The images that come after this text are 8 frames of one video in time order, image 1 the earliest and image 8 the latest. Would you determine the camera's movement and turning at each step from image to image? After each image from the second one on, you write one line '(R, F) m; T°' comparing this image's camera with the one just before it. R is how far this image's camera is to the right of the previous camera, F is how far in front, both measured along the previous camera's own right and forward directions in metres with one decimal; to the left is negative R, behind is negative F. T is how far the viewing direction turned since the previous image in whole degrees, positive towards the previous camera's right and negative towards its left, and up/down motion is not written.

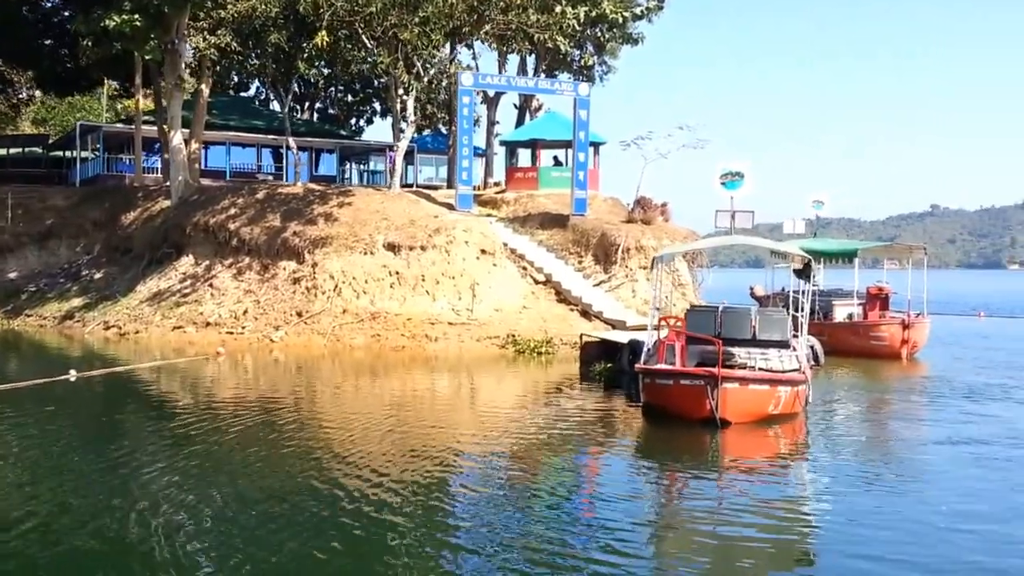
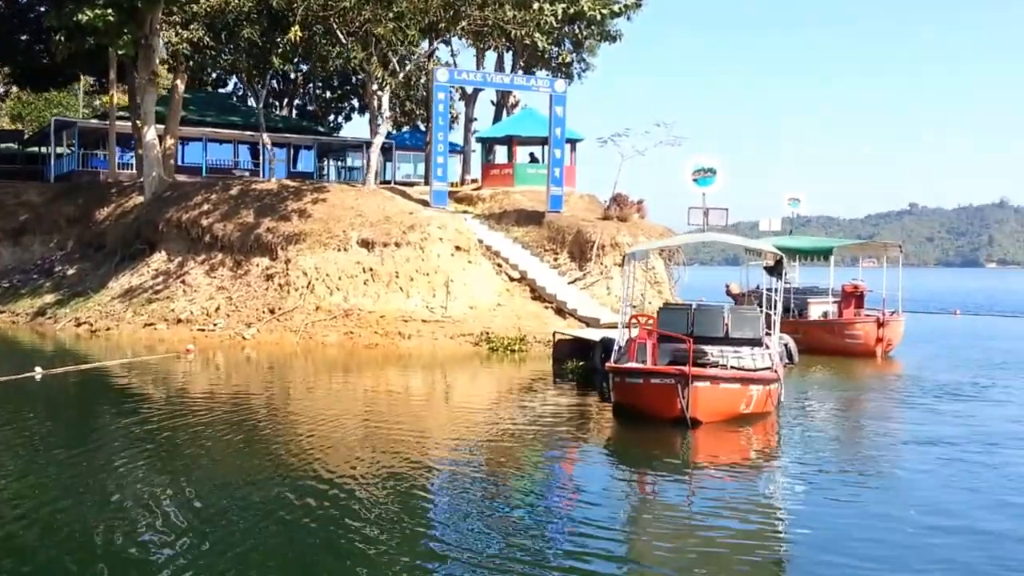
(+0.2, +0.2) m; +1°
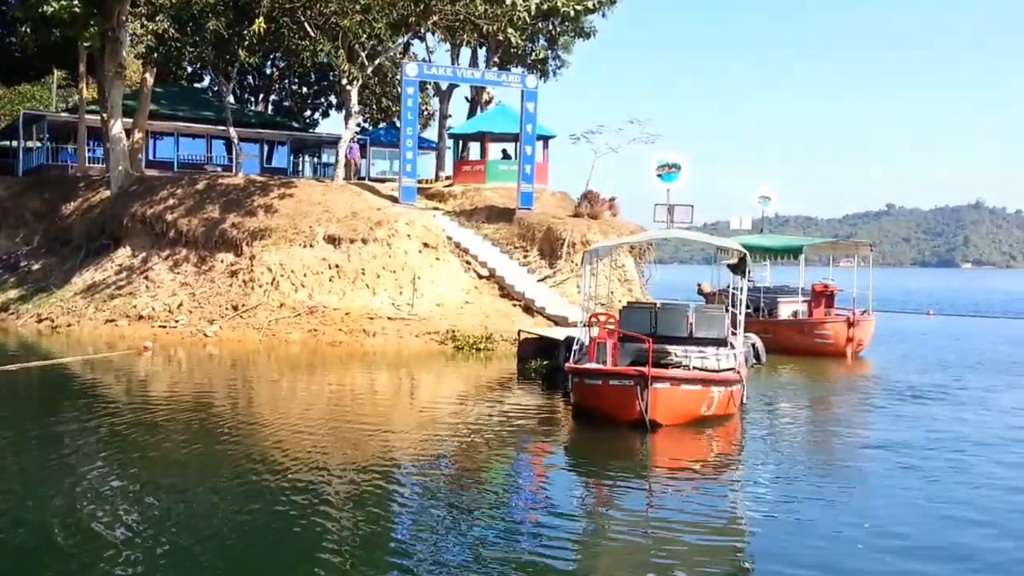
(+0.3, +0.3) m; +1°
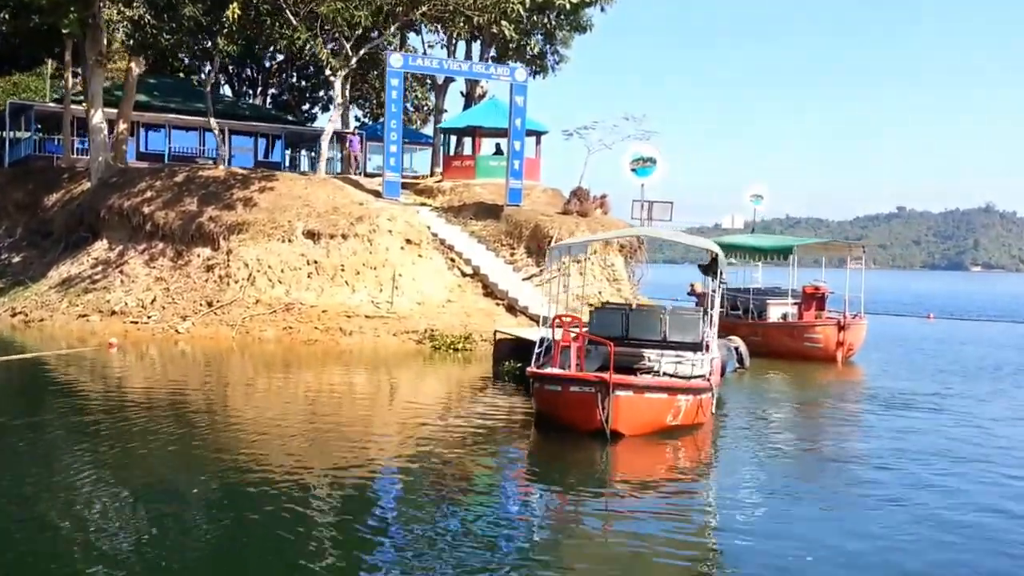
(+0.7, +0.9) m; 0°
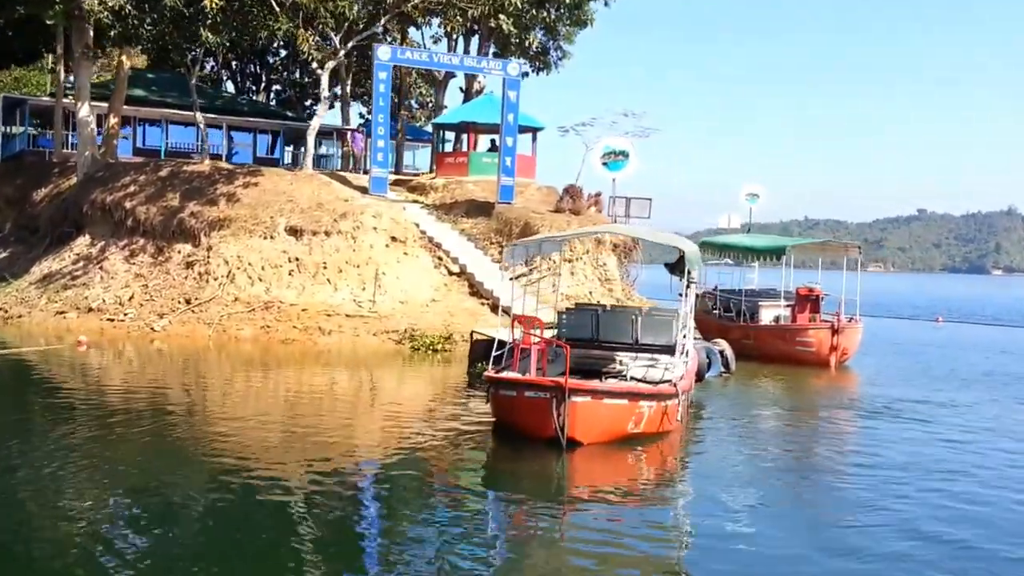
(+0.8, +0.8) m; -1°
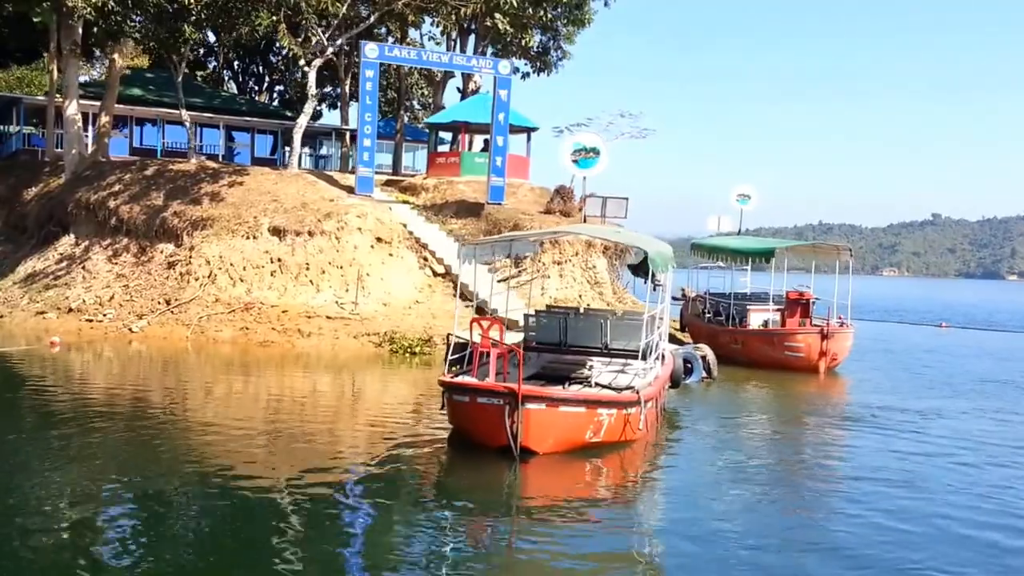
(+0.7, +0.6) m; -1°
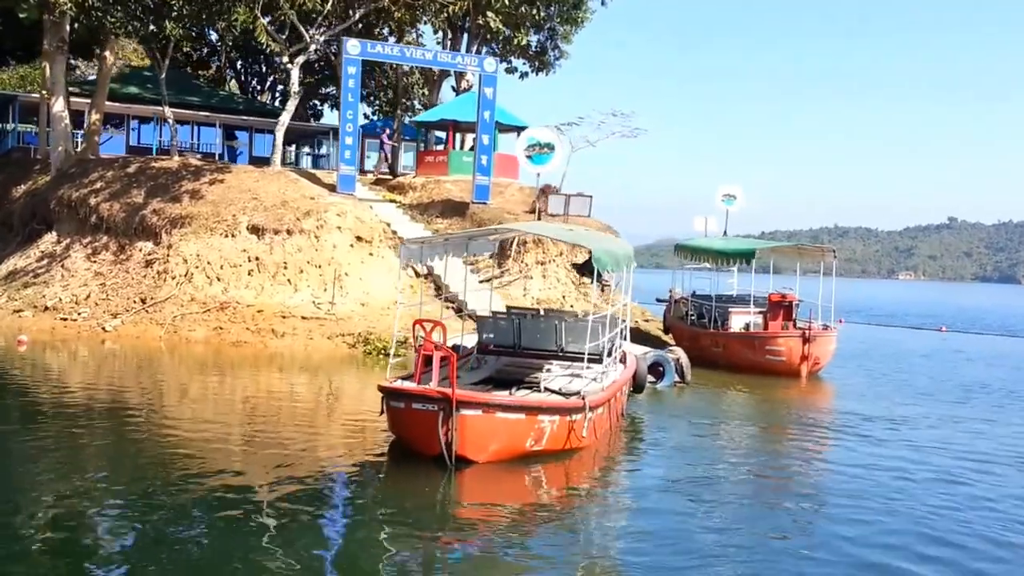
(+0.9, +0.5) m; -1°
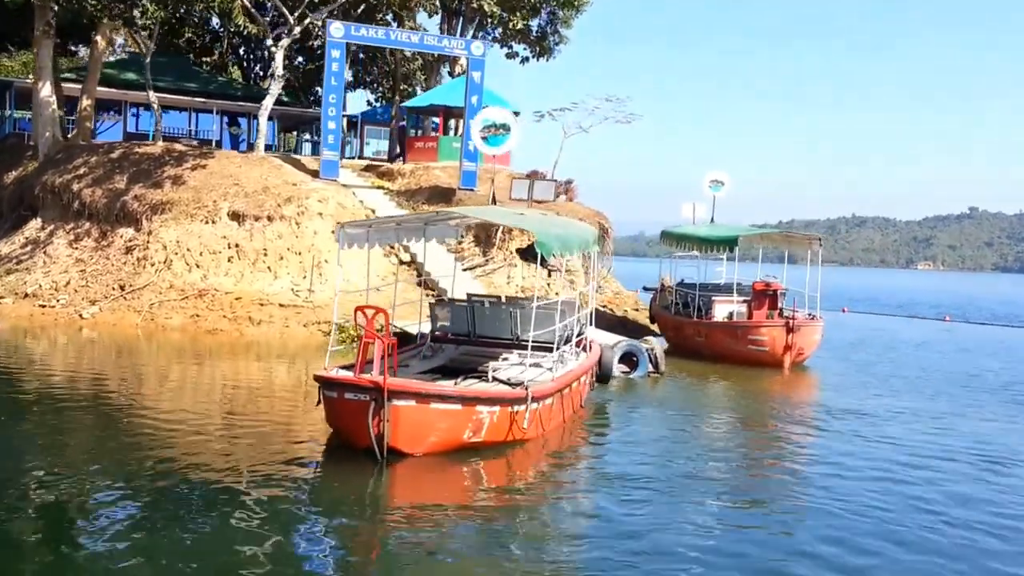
(+0.9, +0.5) m; -1°
